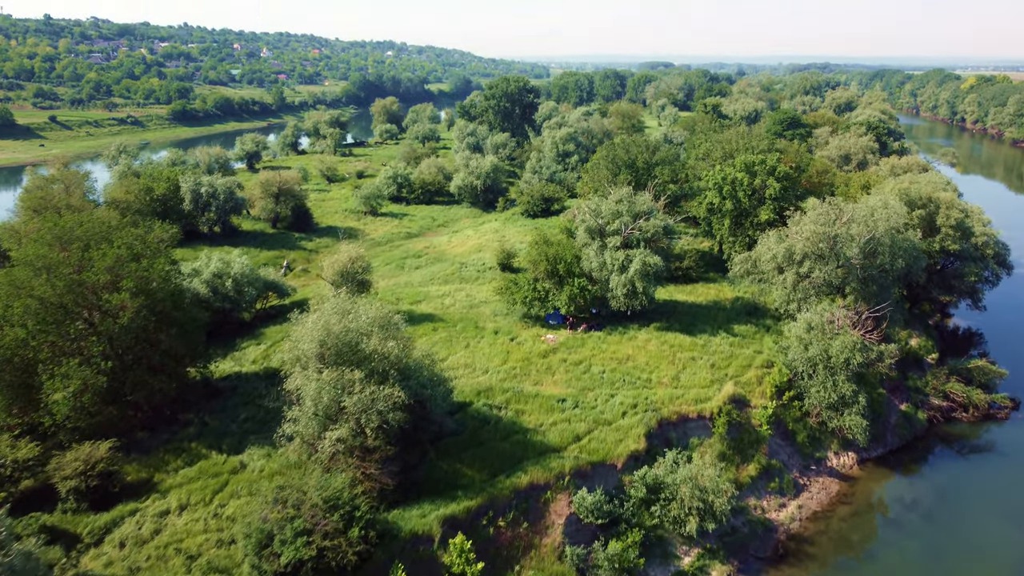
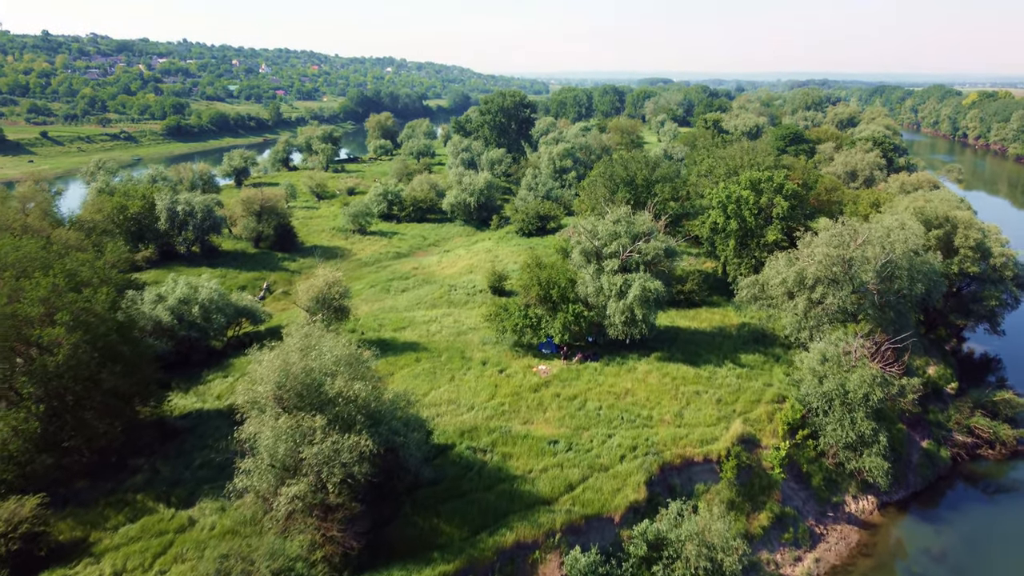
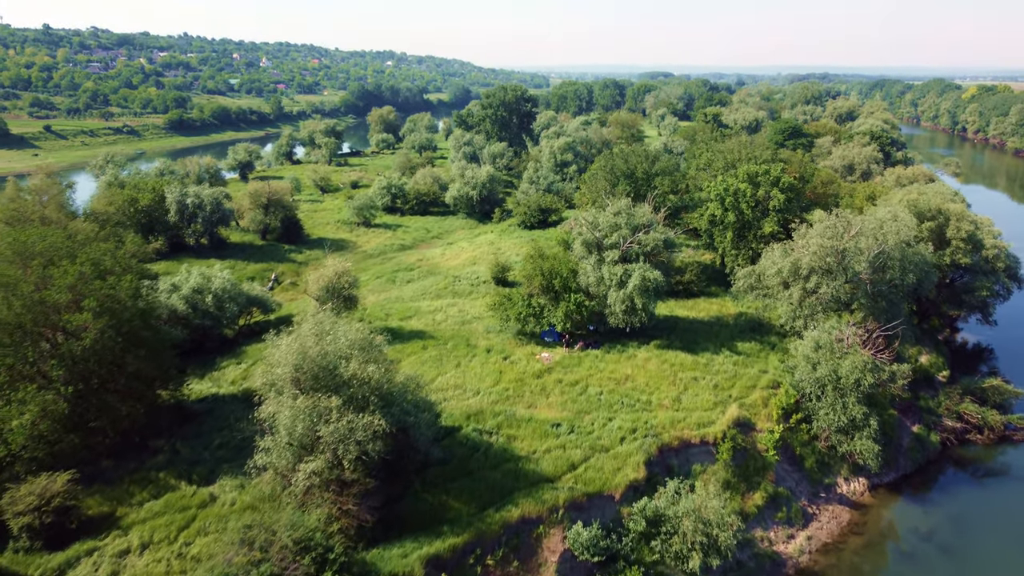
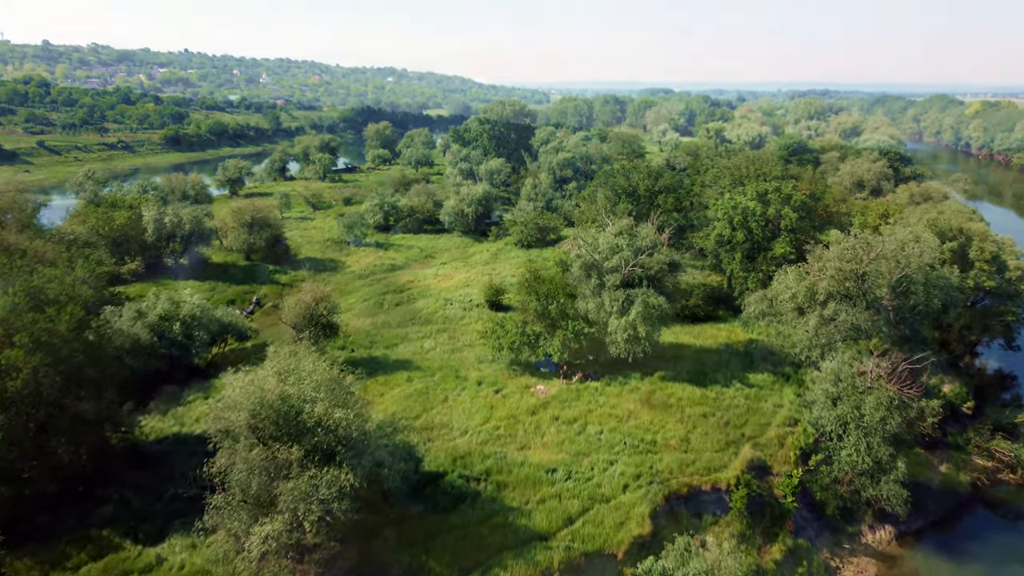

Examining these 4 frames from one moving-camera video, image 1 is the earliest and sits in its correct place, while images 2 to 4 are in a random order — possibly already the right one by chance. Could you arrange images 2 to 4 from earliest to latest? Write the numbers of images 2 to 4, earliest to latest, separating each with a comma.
3, 2, 4
